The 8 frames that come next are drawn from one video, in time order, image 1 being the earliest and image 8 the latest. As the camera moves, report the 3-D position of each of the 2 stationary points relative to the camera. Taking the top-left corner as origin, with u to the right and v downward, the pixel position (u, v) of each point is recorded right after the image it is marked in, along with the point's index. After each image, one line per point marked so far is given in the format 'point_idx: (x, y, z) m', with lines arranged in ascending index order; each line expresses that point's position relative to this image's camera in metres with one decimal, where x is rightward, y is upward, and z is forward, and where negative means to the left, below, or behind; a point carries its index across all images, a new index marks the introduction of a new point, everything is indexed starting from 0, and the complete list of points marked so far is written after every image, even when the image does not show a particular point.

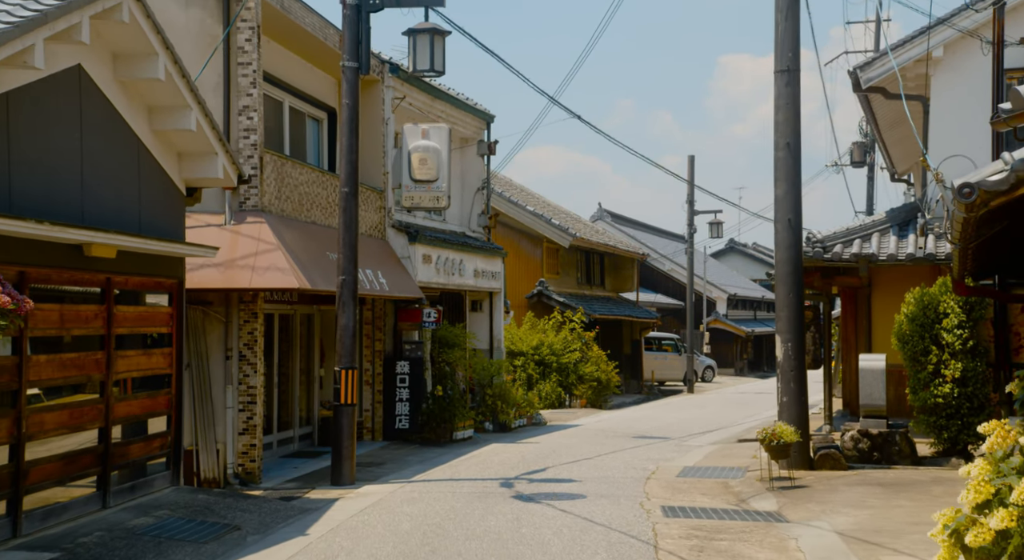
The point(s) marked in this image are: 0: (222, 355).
0: (-3.4, -0.9, +14.6) m
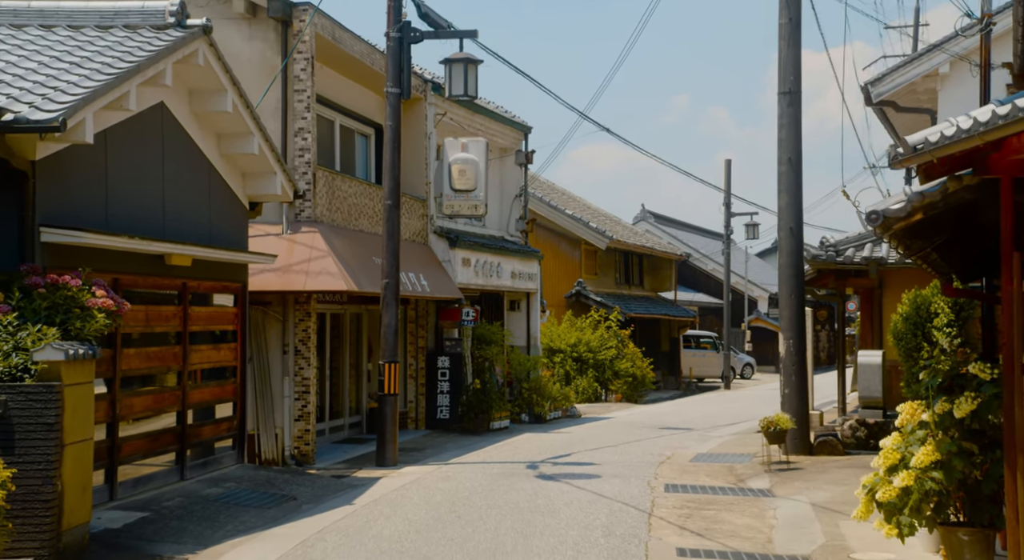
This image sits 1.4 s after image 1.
0: (-3.0, -0.9, +16.5) m
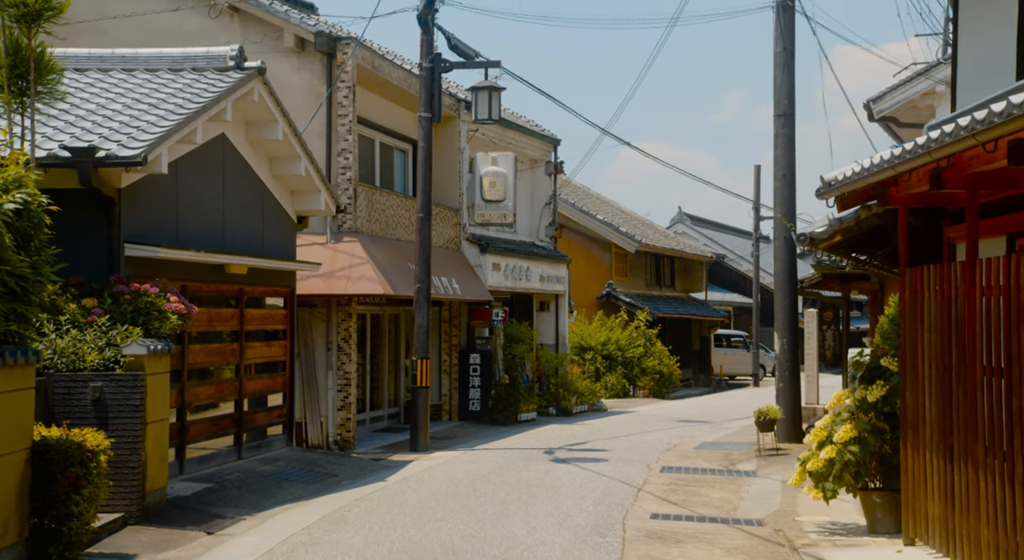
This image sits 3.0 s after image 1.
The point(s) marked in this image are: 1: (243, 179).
0: (-2.8, -1.0, +18.6) m
1: (-3.3, +1.2, +15.4) m
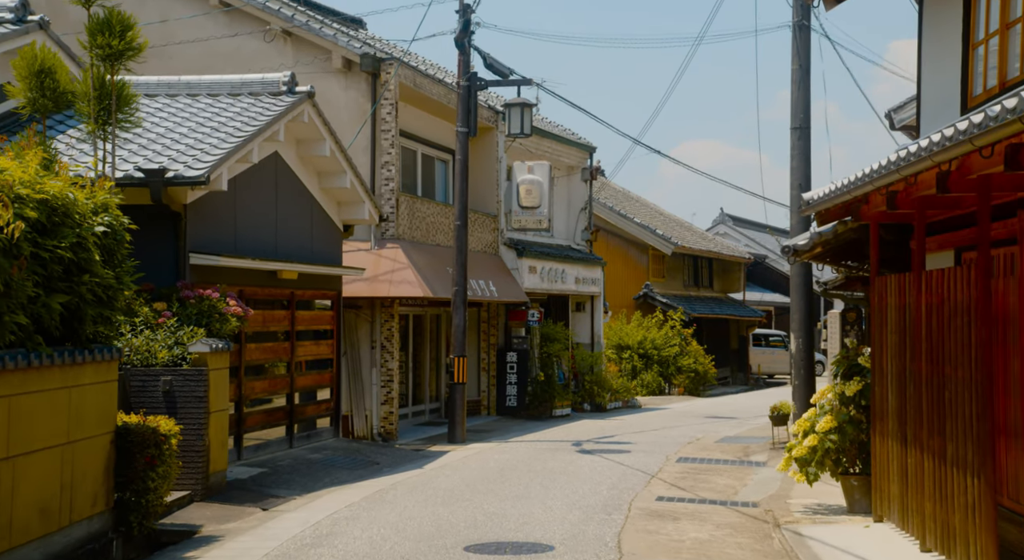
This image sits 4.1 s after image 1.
0: (-2.3, -1.0, +20.0) m
1: (-2.9, +1.2, +16.9) m
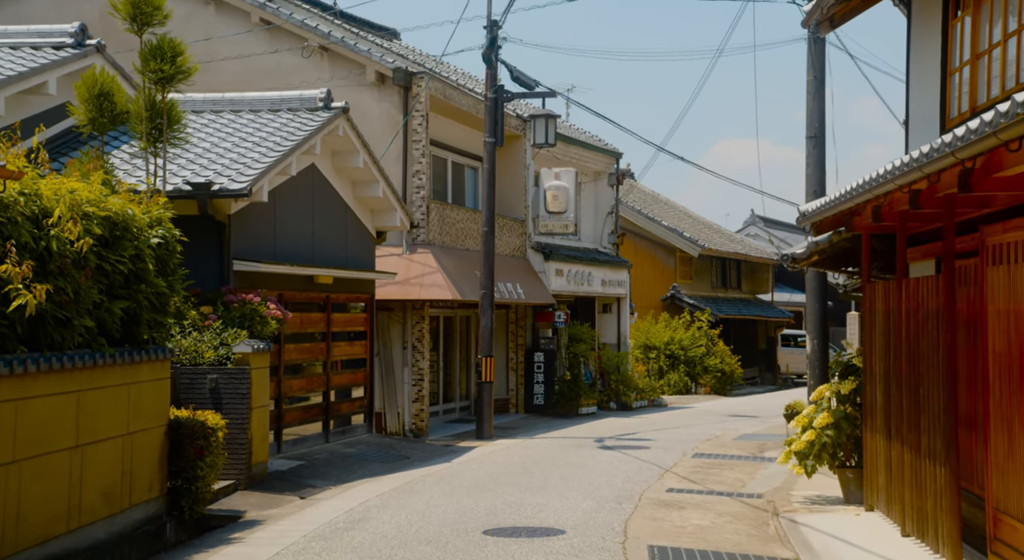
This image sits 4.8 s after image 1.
0: (-1.9, -1.1, +21.0) m
1: (-2.6, +1.1, +17.9) m
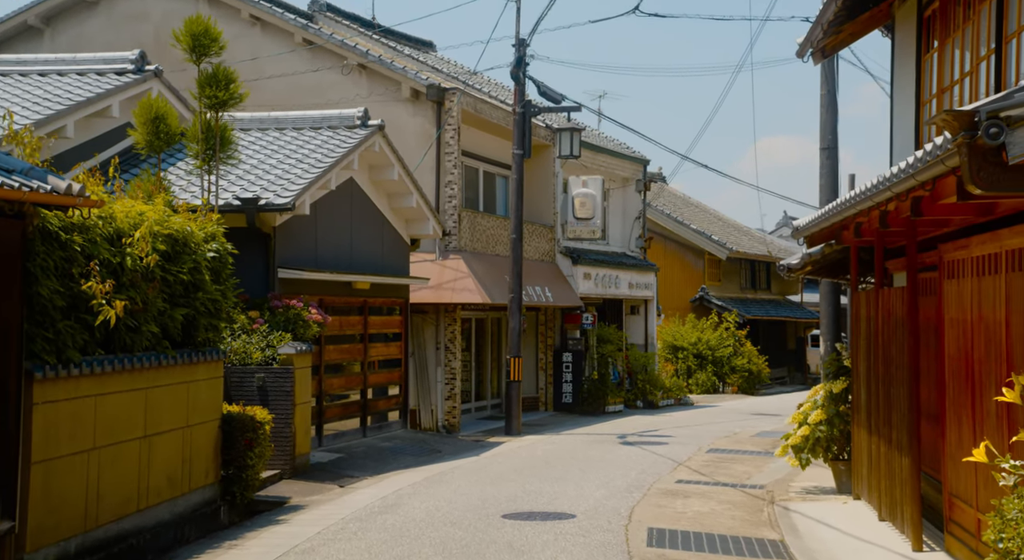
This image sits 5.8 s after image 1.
0: (-1.4, -1.2, +22.3) m
1: (-2.2, +1.0, +19.2) m
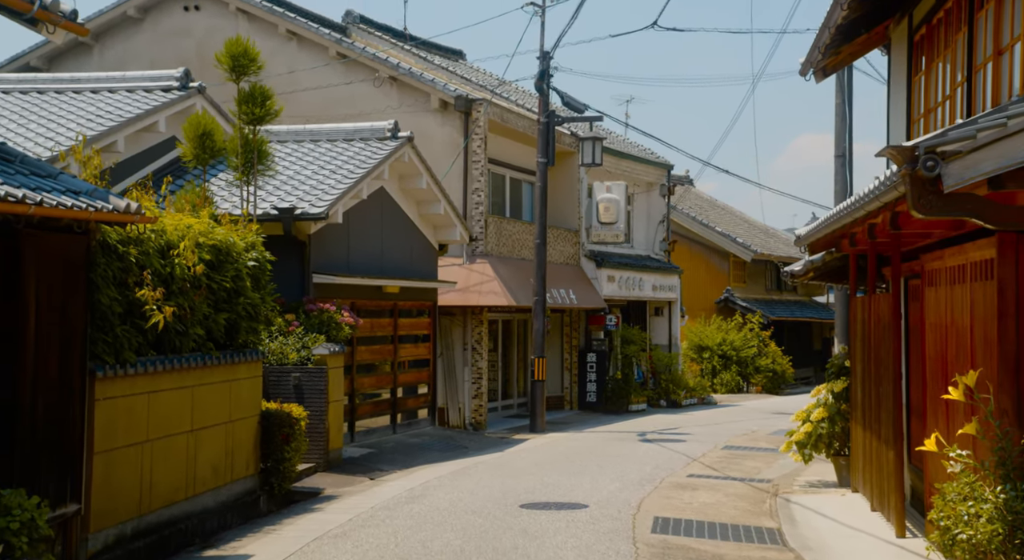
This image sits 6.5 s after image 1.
0: (-0.9, -1.2, +23.3) m
1: (-1.8, +1.0, +20.1) m
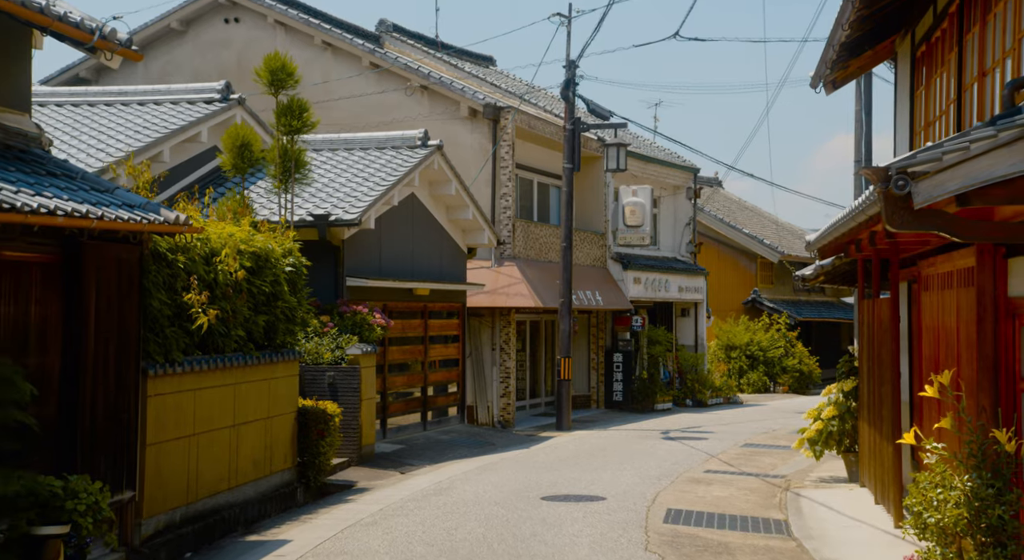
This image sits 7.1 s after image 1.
0: (-0.4, -1.3, +24.0) m
1: (-1.4, +0.9, +20.9) m
